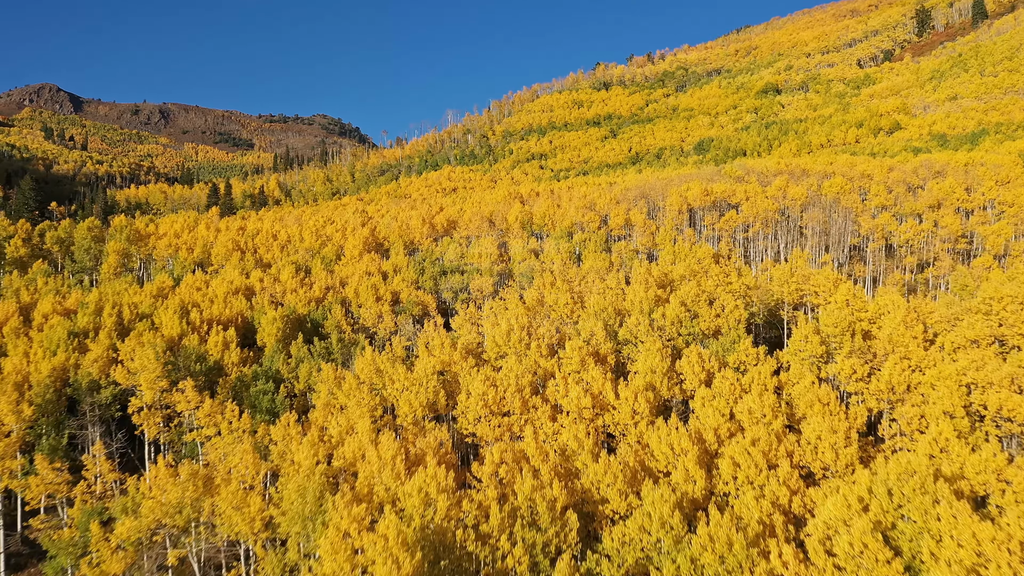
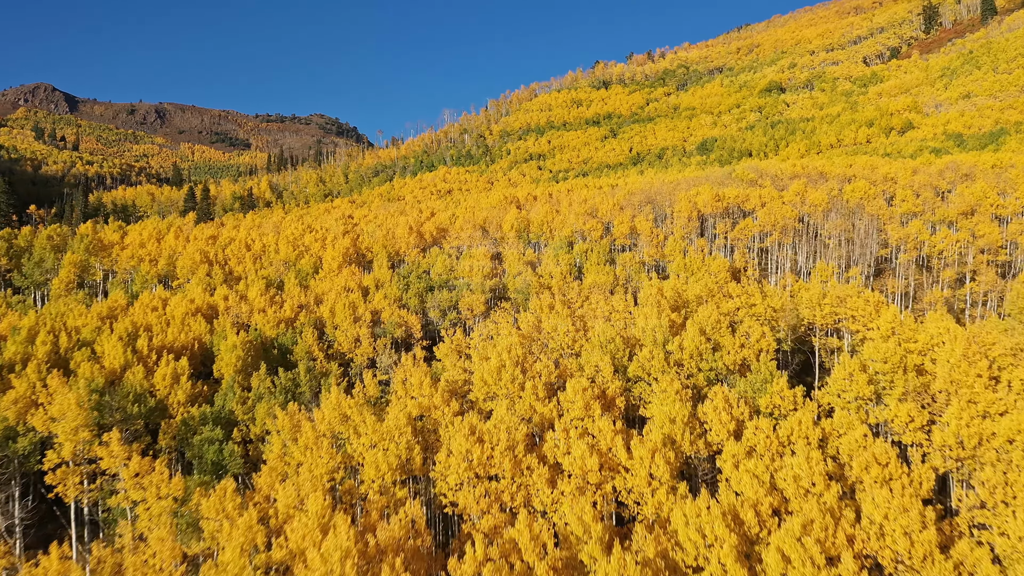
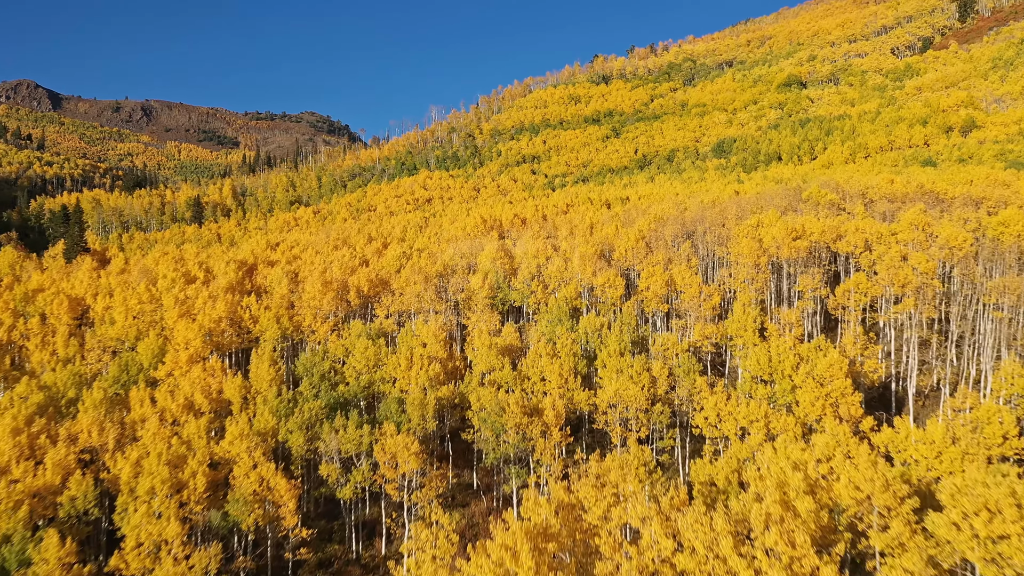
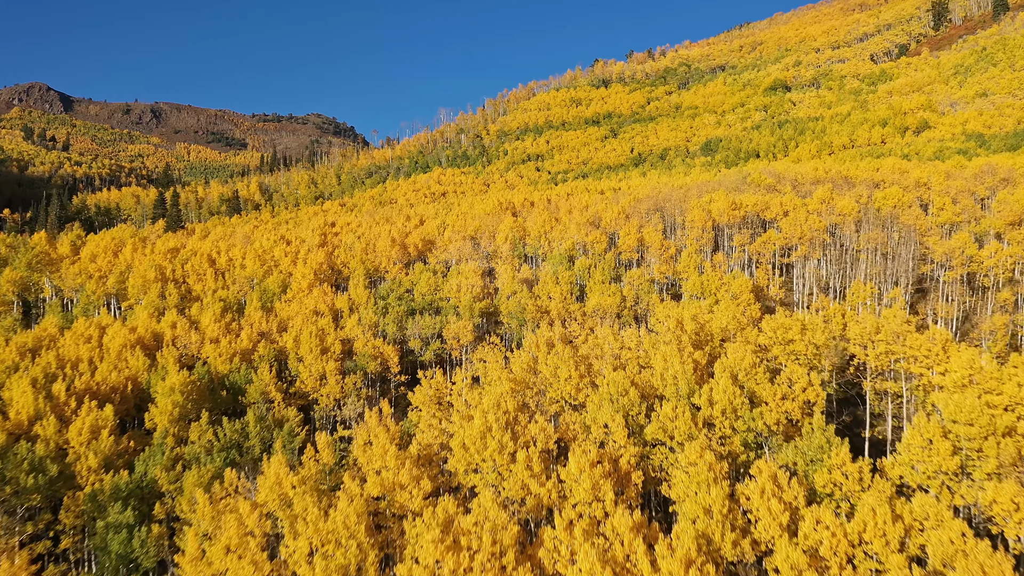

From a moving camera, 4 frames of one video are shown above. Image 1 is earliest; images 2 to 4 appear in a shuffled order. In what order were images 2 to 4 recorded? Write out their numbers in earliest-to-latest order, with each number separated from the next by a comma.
2, 4, 3
